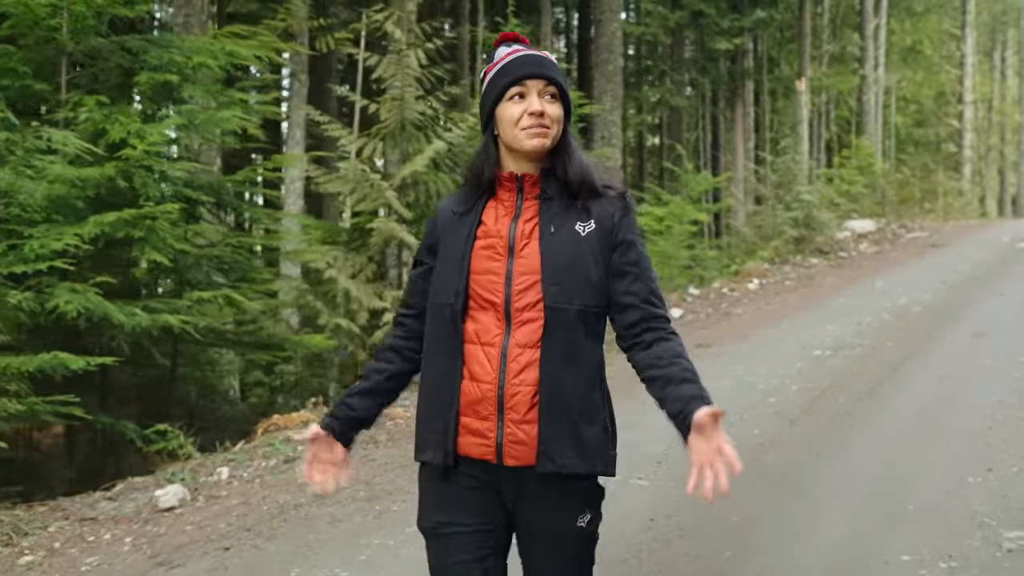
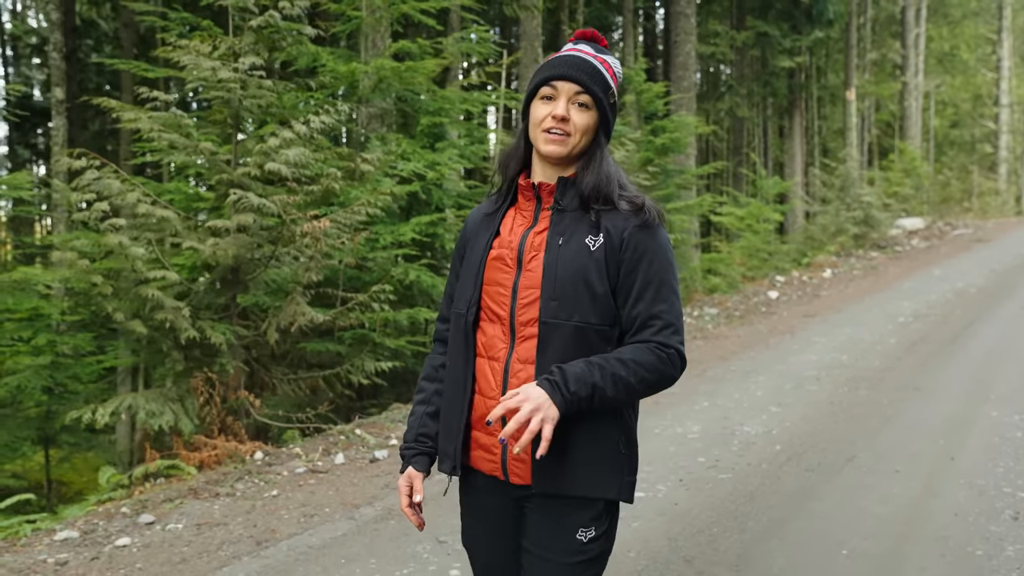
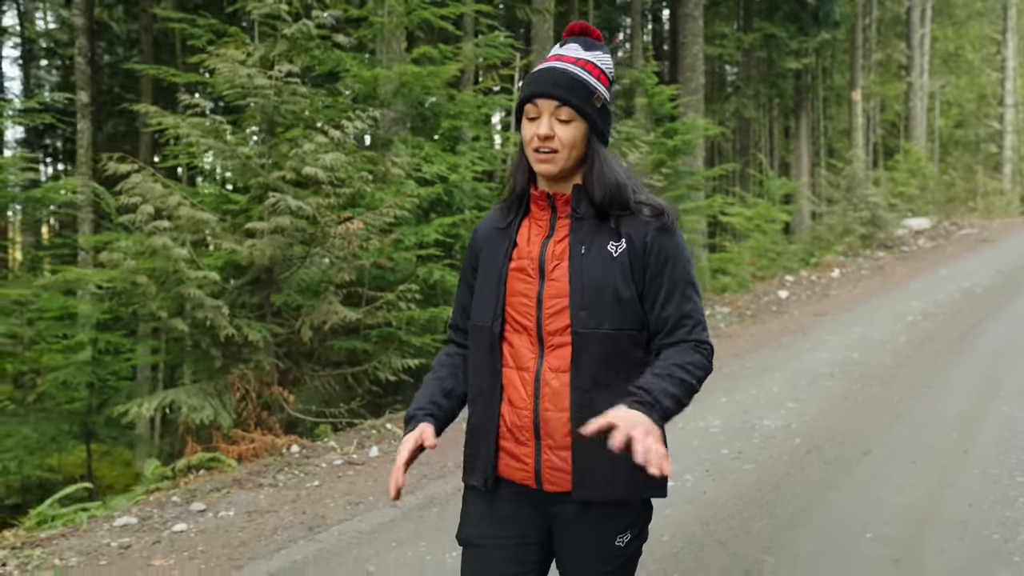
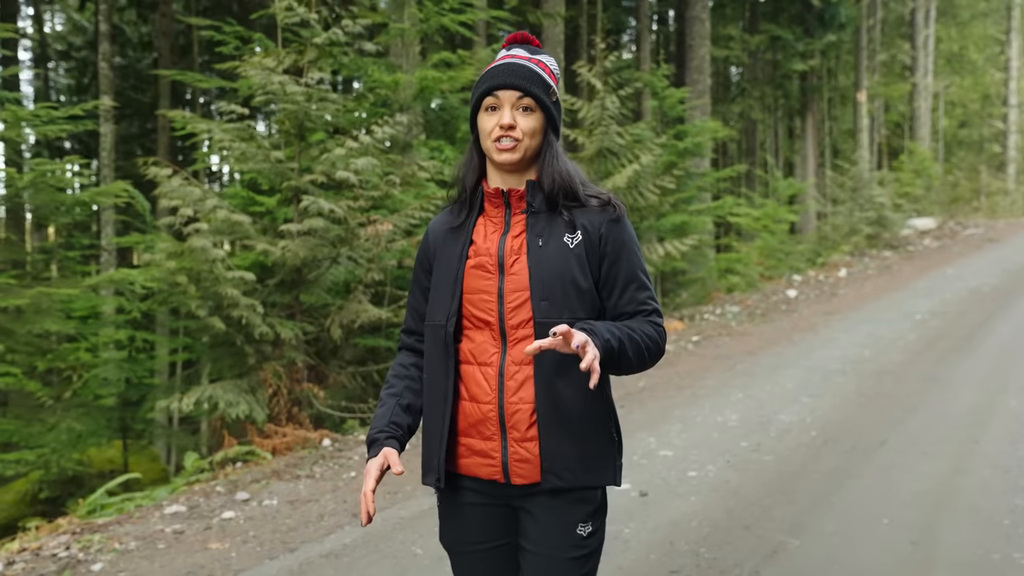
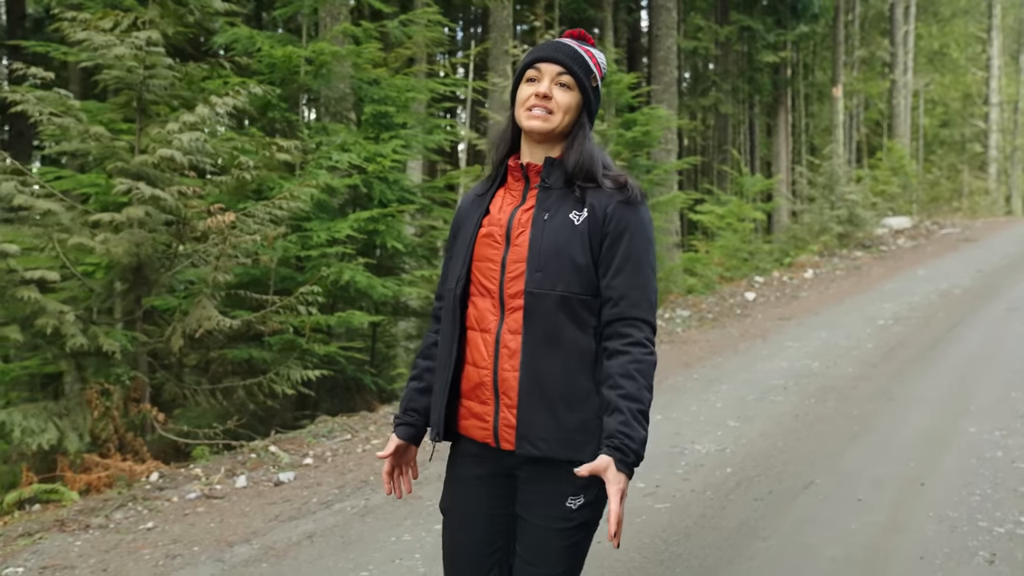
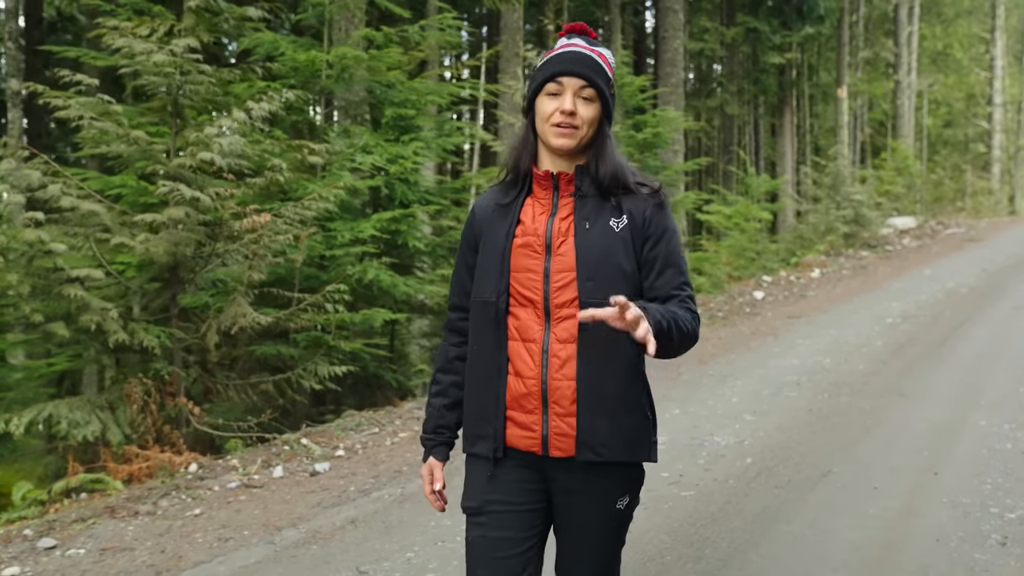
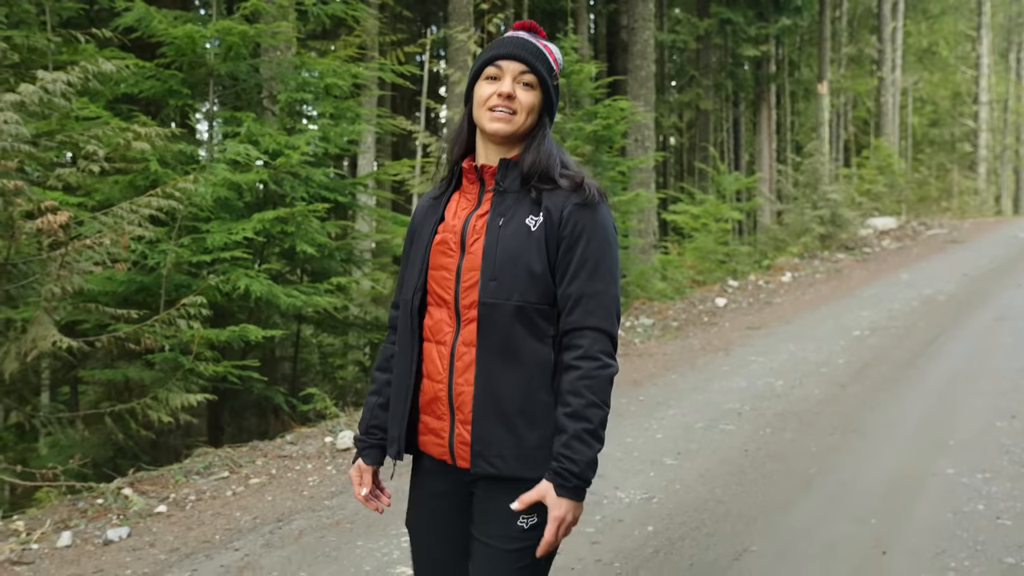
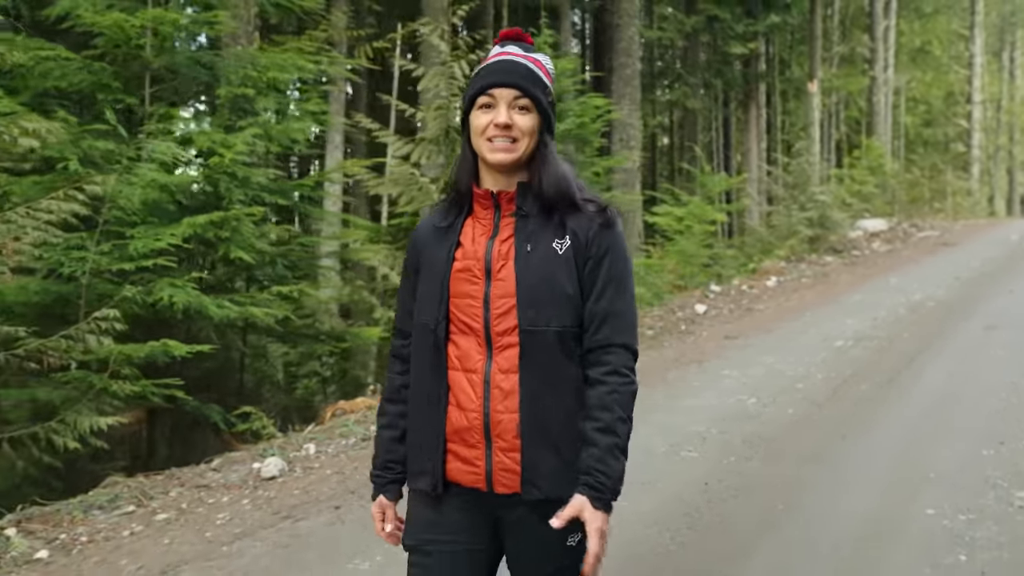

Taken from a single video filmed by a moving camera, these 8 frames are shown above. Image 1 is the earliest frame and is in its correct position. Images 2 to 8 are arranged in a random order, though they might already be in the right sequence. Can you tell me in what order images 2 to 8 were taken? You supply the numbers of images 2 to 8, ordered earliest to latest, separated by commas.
8, 7, 5, 6, 2, 3, 4
